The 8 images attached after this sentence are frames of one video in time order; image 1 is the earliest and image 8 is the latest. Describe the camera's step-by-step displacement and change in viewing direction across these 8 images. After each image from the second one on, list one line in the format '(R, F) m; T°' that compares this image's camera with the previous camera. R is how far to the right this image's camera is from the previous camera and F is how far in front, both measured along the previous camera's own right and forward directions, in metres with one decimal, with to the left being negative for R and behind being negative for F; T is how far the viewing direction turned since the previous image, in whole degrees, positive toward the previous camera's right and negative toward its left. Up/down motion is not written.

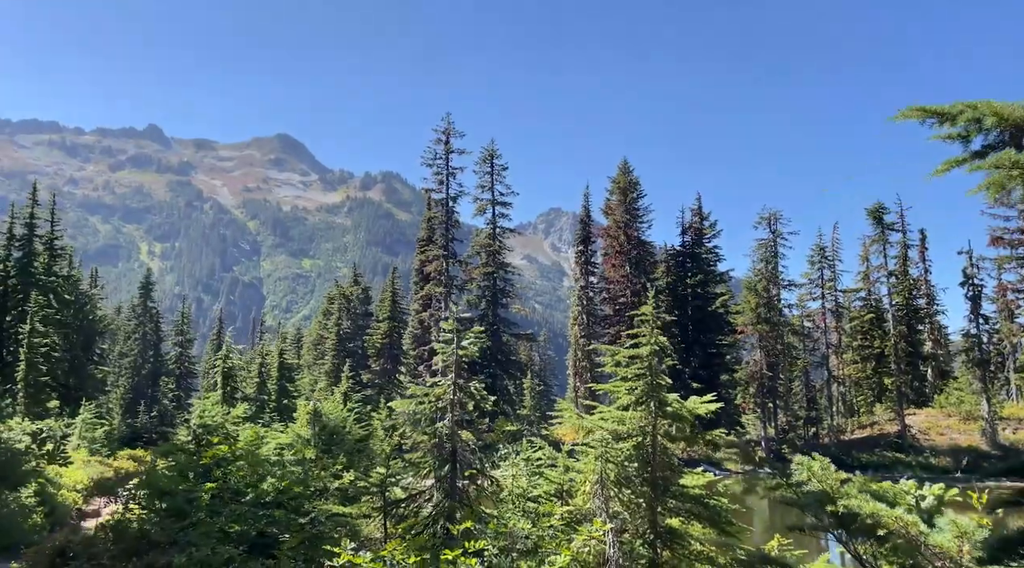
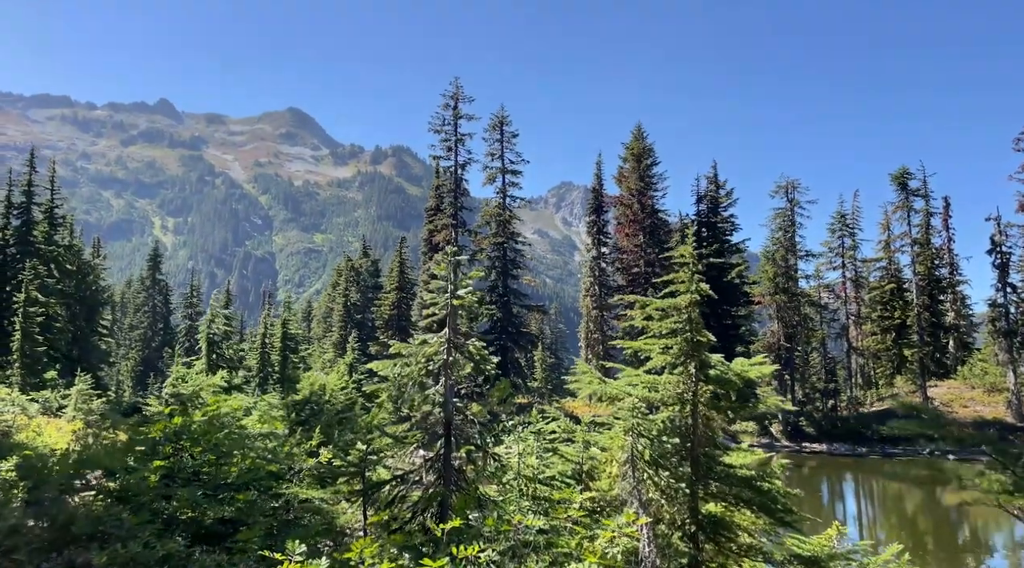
(0.0, +1.2) m; -1°
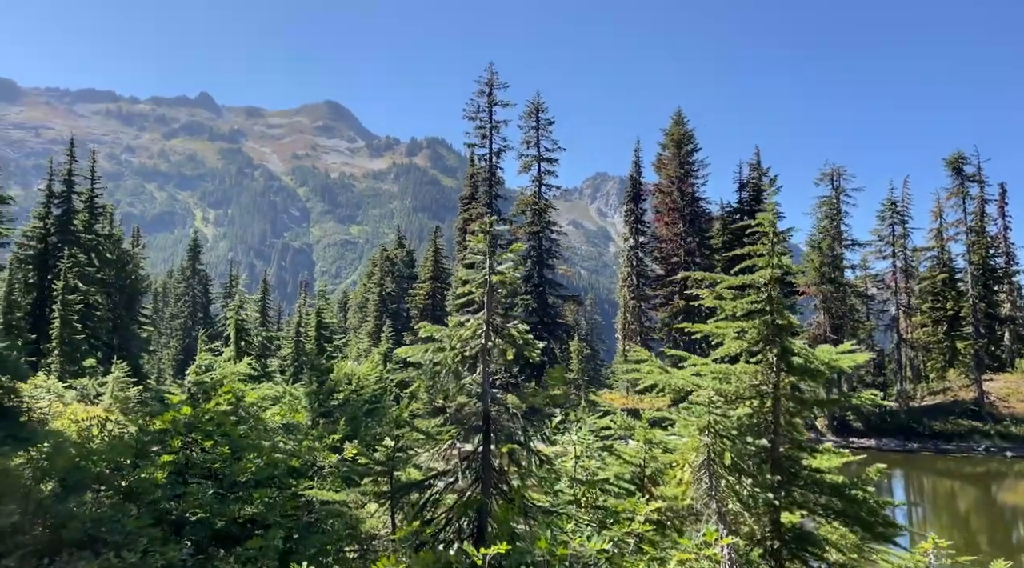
(-0.1, +0.7) m; -2°
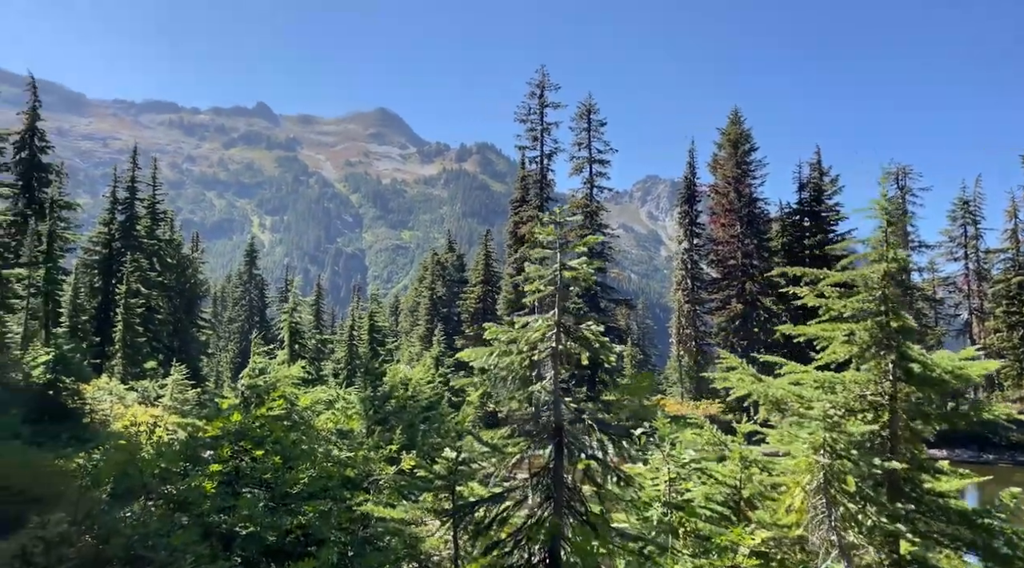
(-0.1, +0.4) m; -3°
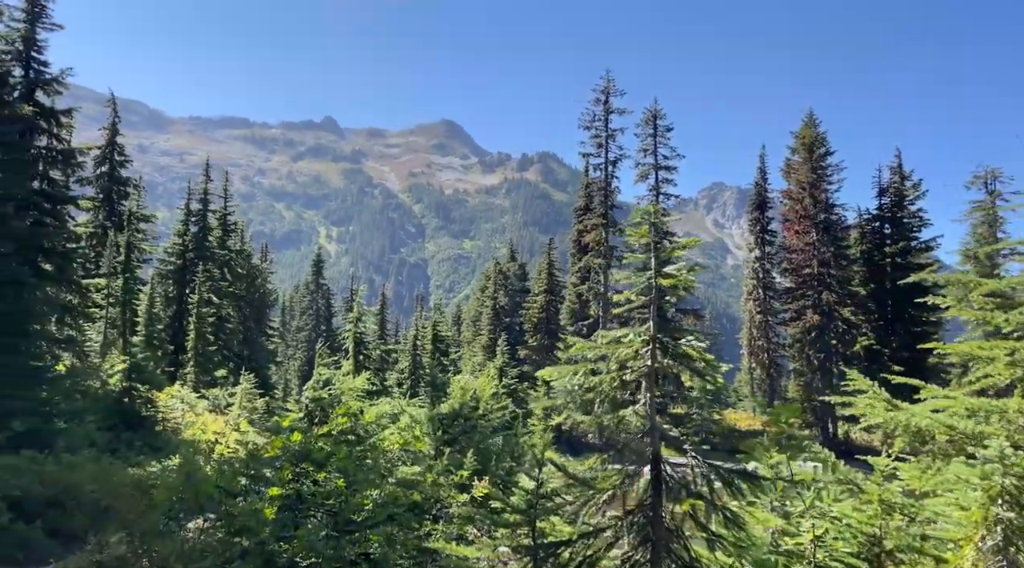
(-0.1, +0.5) m; -4°
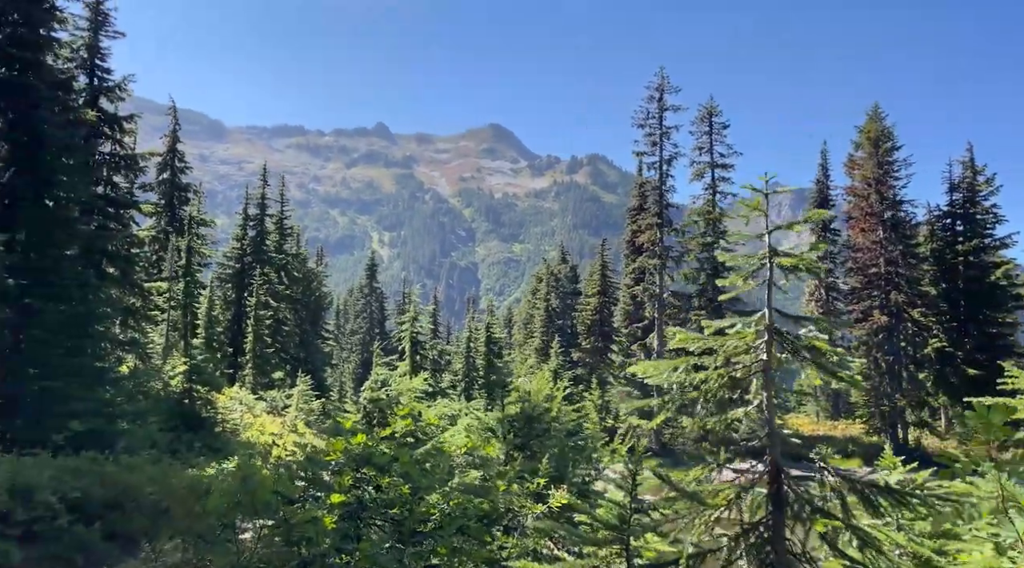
(-0.2, +0.4) m; -3°
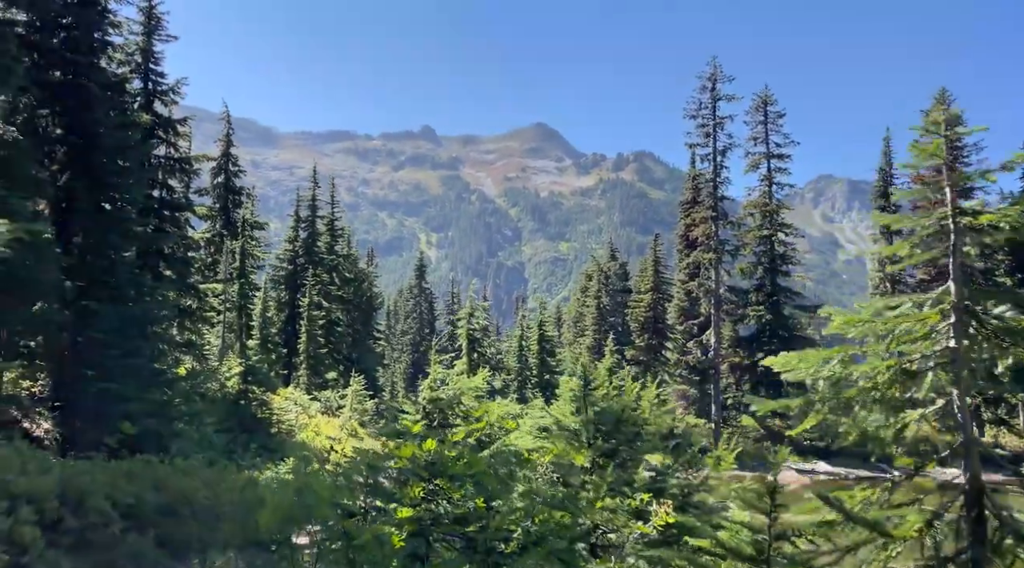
(-0.2, +0.5) m; -3°
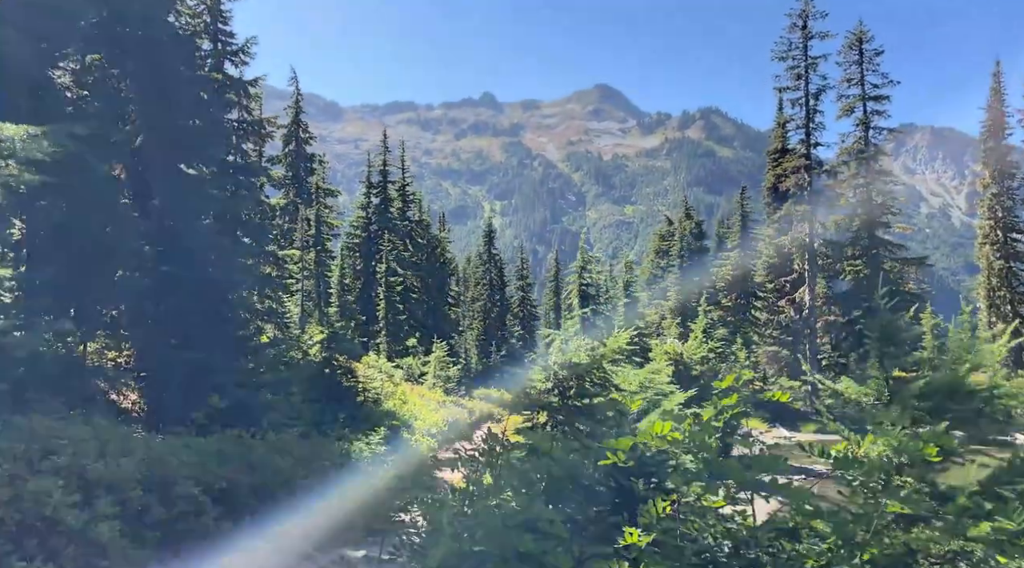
(-0.7, +1.4) m; -5°
